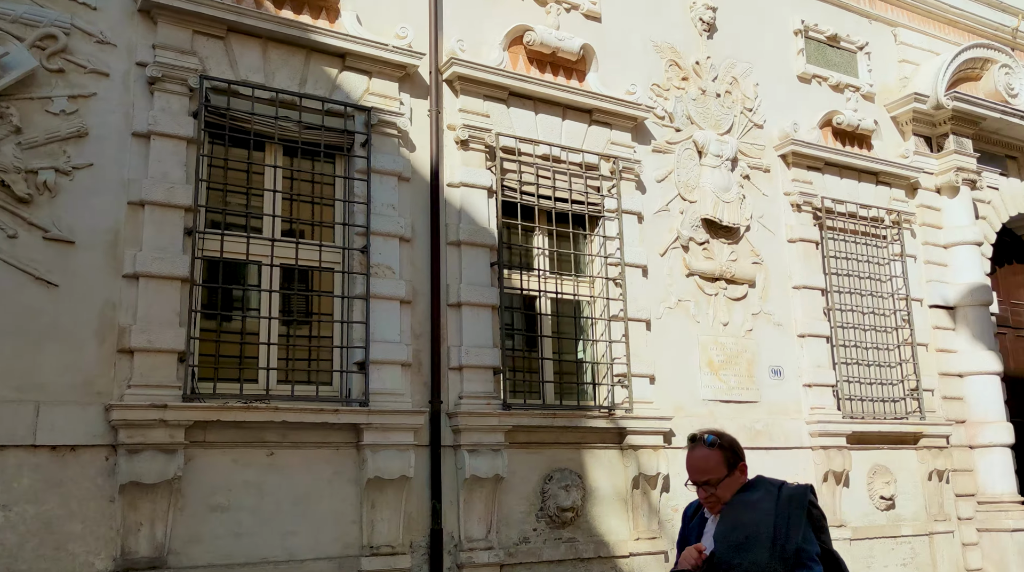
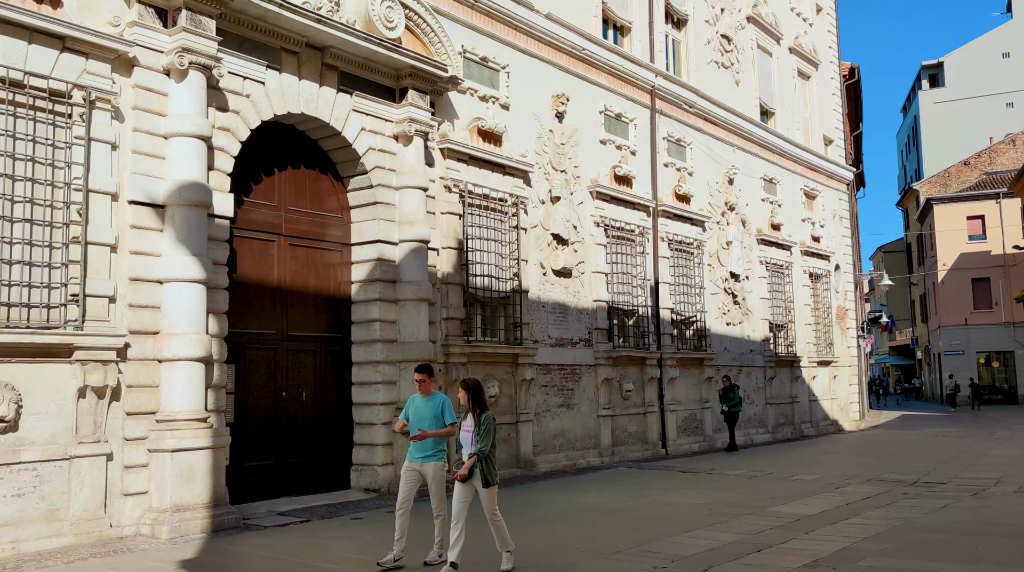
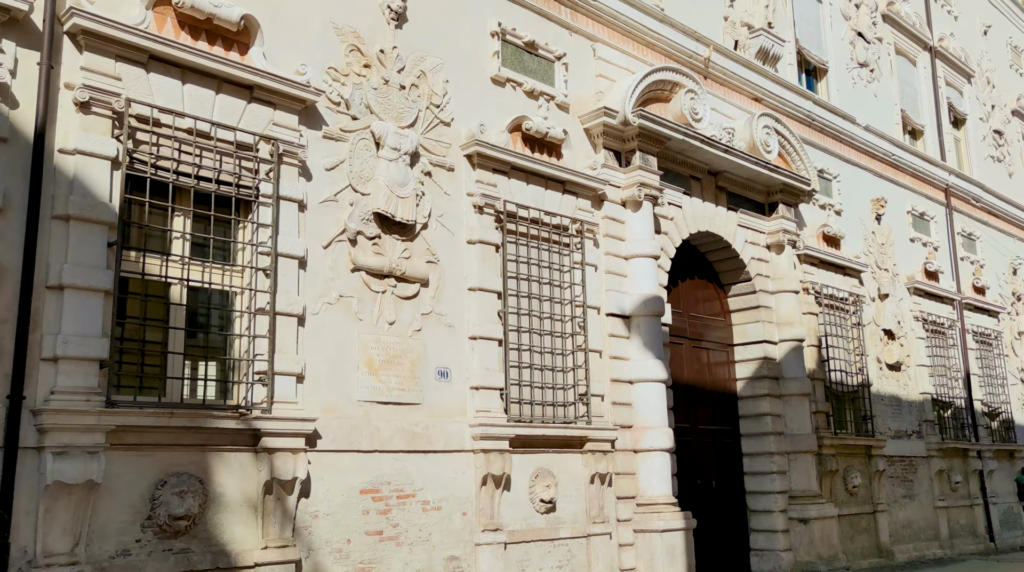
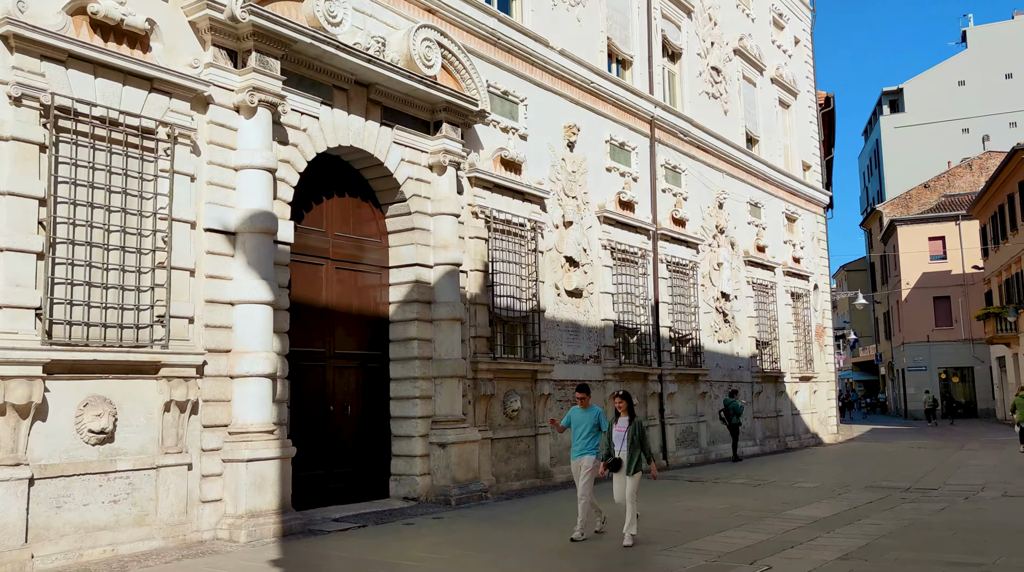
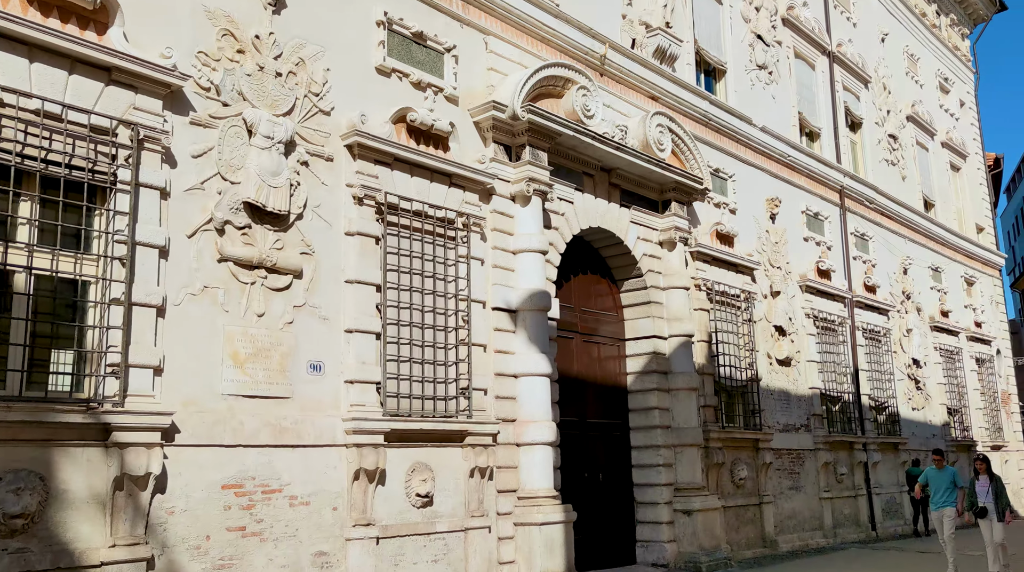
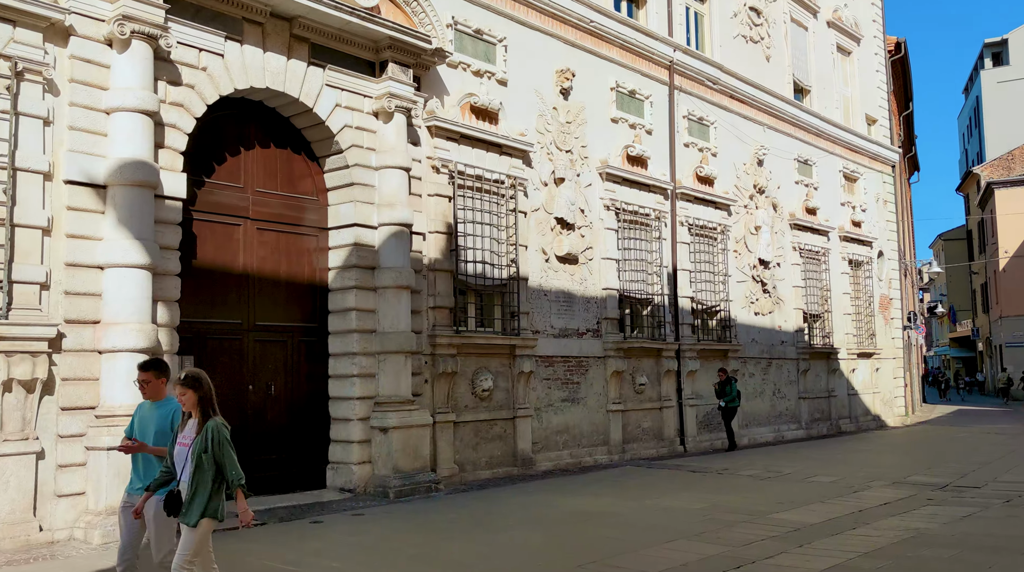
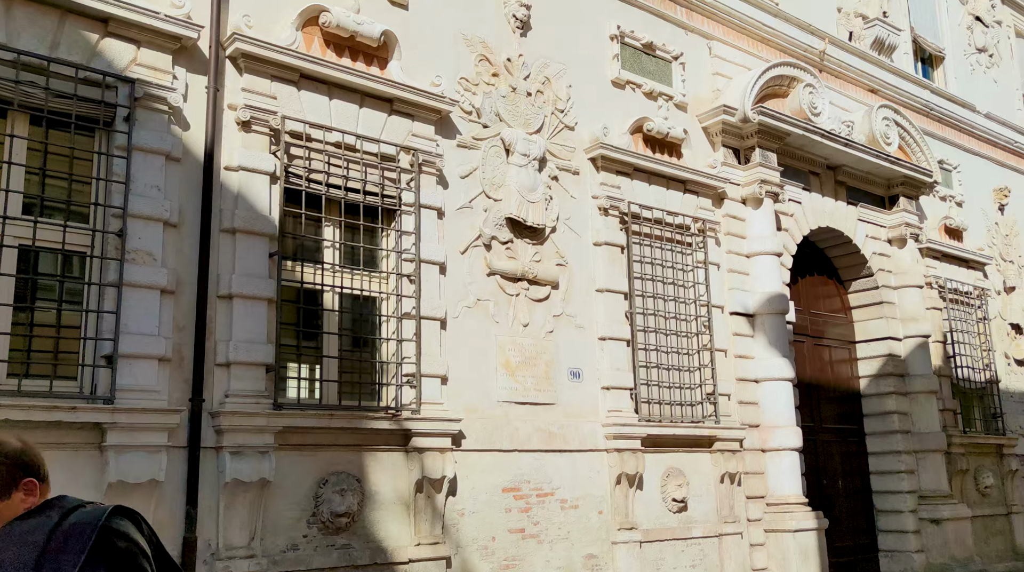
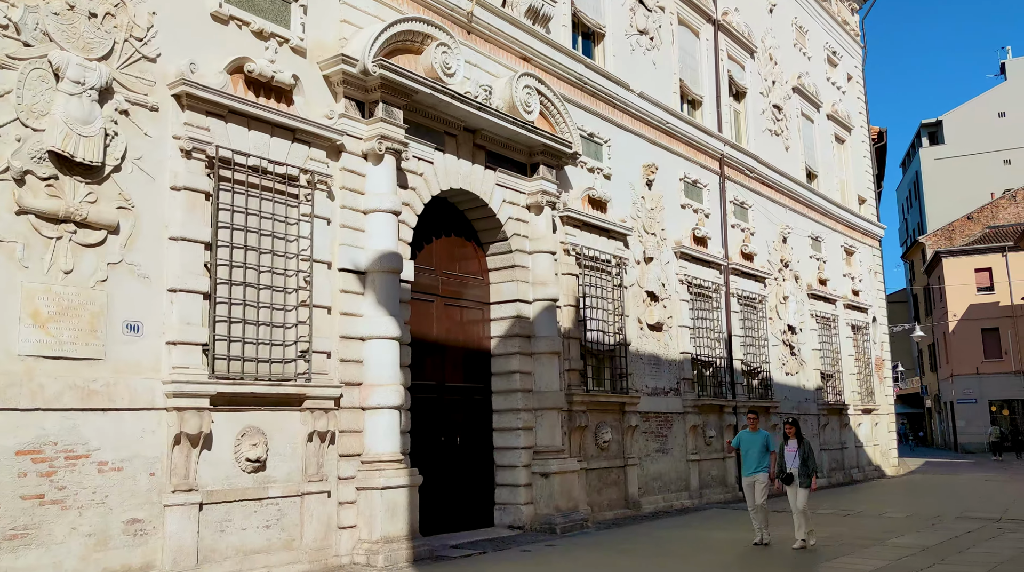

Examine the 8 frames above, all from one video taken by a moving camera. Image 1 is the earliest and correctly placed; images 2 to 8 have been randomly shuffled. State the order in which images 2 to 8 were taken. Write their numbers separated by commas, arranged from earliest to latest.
7, 3, 5, 8, 4, 2, 6
